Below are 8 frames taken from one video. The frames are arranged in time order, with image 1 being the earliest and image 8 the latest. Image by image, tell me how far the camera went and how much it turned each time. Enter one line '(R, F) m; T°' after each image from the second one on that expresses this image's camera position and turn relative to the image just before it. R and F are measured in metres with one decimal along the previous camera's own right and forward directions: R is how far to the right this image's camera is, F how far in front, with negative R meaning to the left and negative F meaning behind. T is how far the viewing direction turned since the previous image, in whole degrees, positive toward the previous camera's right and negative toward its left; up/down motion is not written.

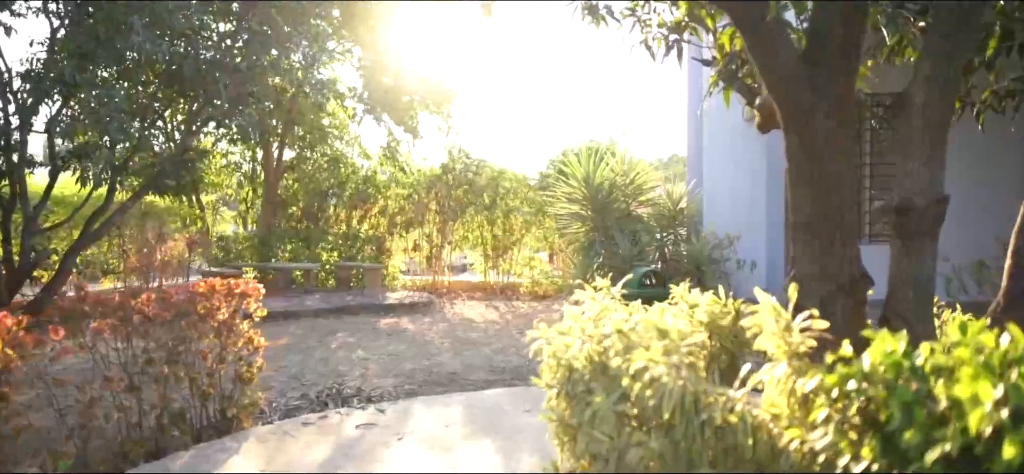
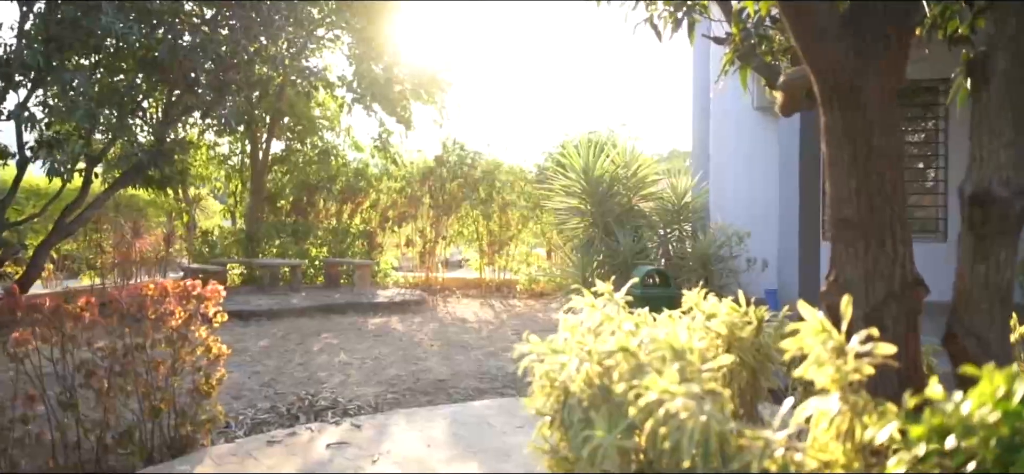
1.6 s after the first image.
(0.0, +0.5) m; 0°
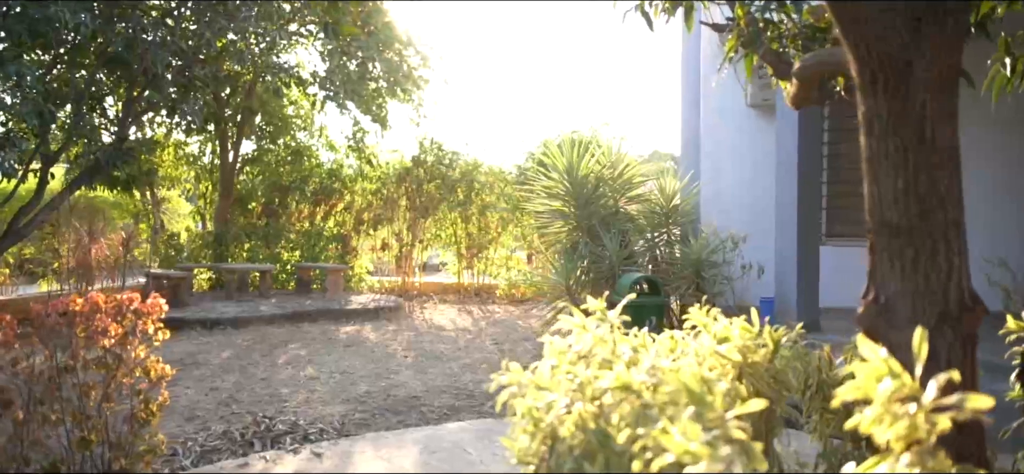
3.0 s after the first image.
(0.0, +0.5) m; +1°
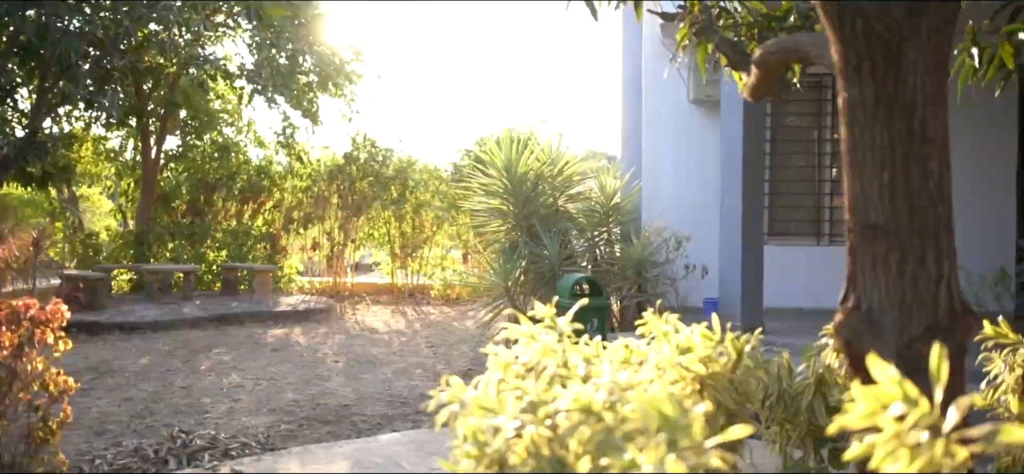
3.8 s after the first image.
(0.0, +0.3) m; +4°
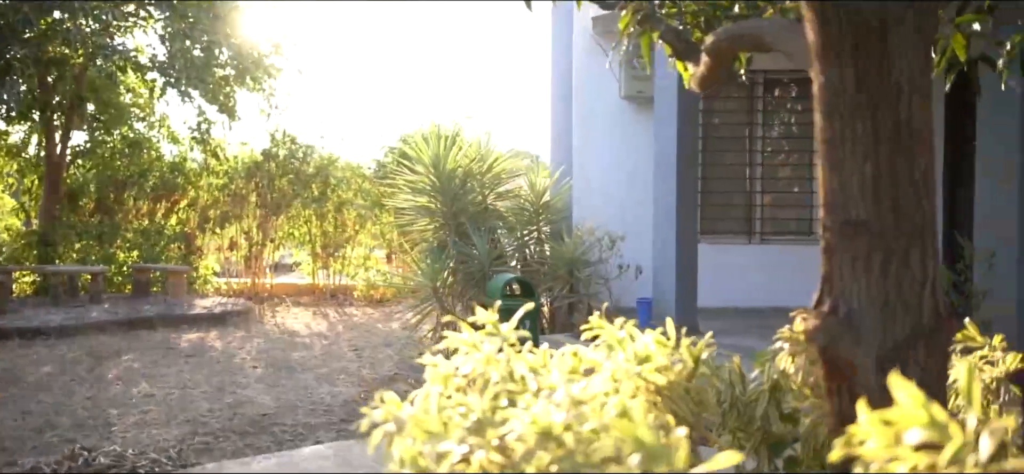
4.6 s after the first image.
(0.0, +0.2) m; +5°
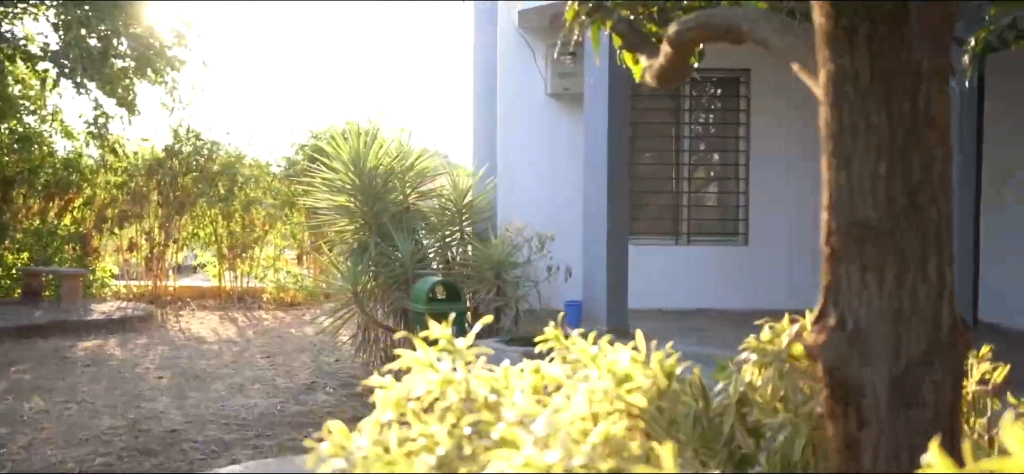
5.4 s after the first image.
(-0.1, +0.3) m; +5°
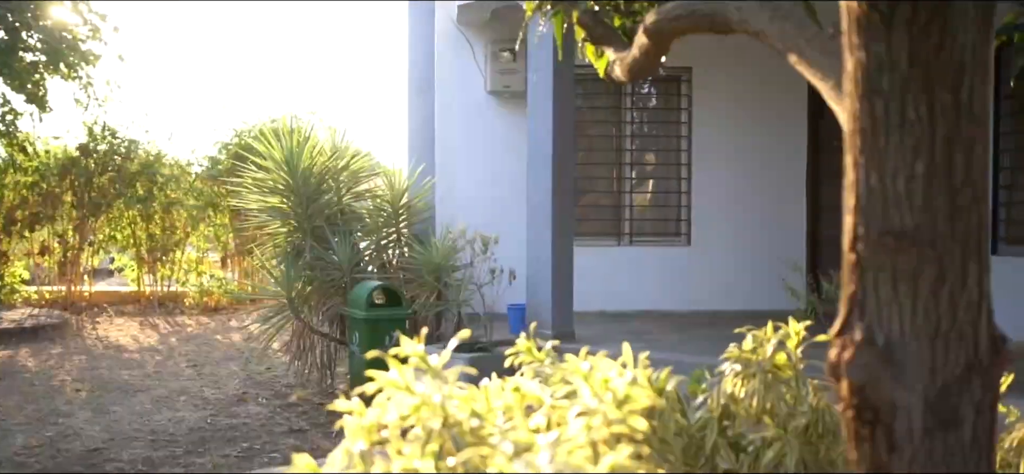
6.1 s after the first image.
(-0.1, +0.2) m; +5°
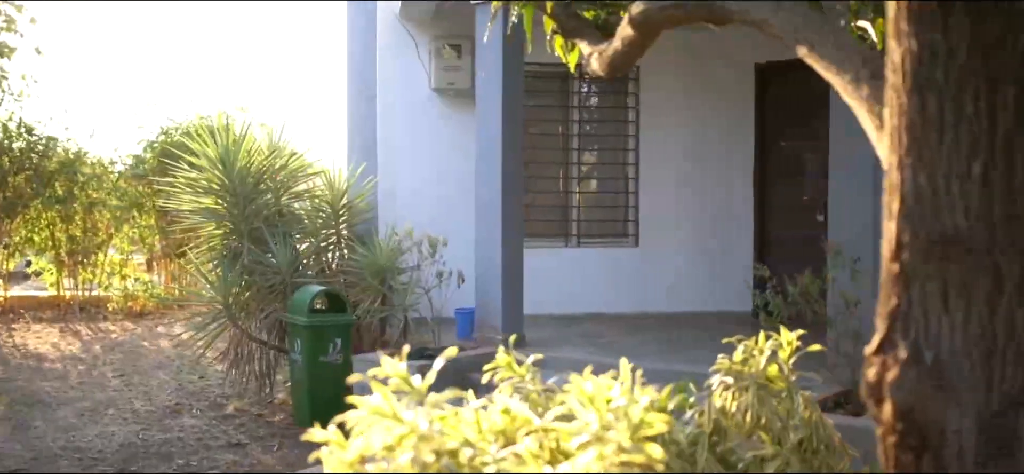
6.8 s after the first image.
(-0.1, +0.2) m; +4°
